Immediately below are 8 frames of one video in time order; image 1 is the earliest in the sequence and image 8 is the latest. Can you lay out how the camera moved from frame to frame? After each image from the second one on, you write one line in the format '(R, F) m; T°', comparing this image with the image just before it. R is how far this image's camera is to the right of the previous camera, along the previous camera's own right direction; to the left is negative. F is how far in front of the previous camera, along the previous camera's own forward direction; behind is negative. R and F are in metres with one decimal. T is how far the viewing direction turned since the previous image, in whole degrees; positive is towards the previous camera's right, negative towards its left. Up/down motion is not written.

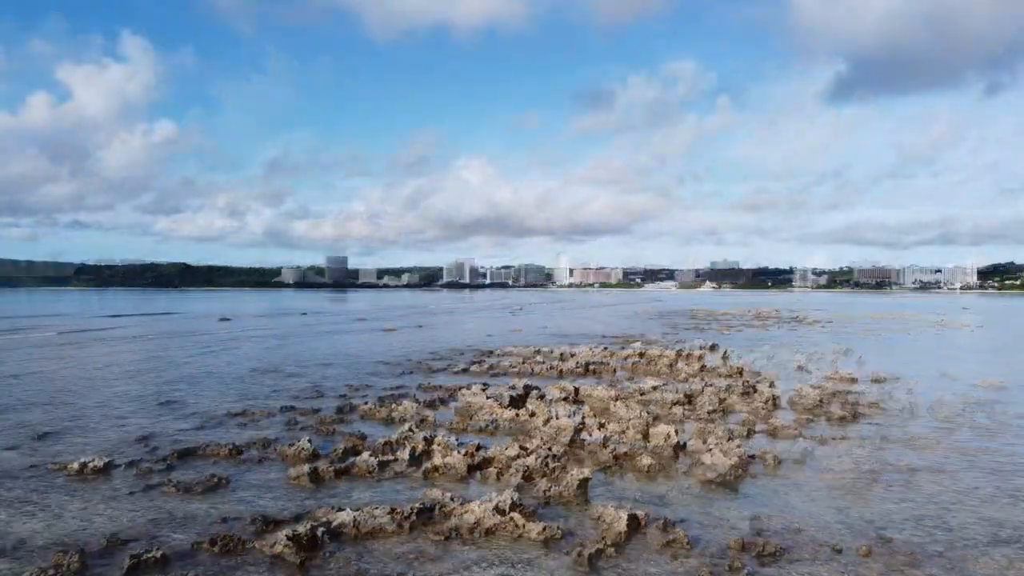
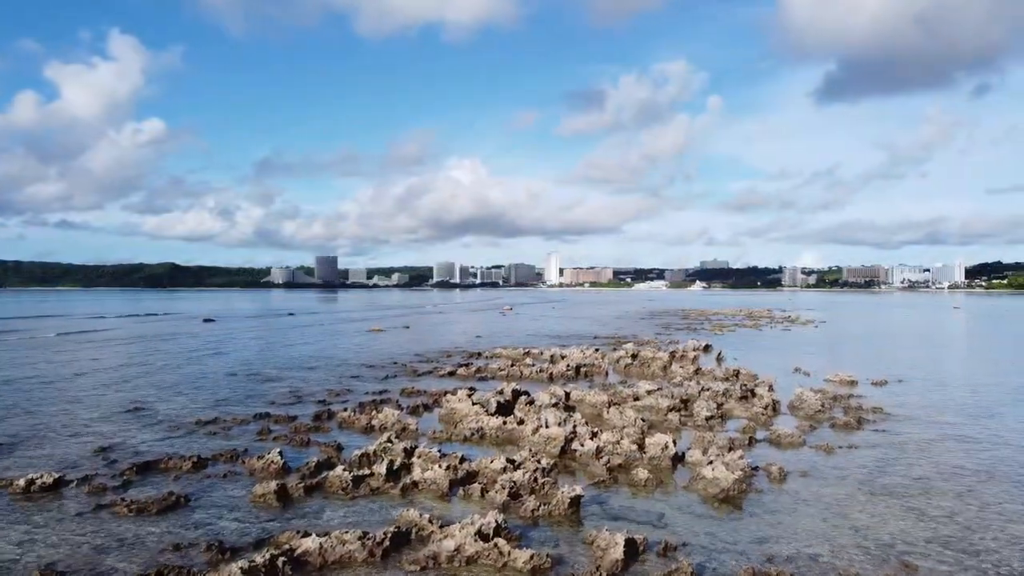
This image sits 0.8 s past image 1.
(+0.1, +1.3) m; +1°
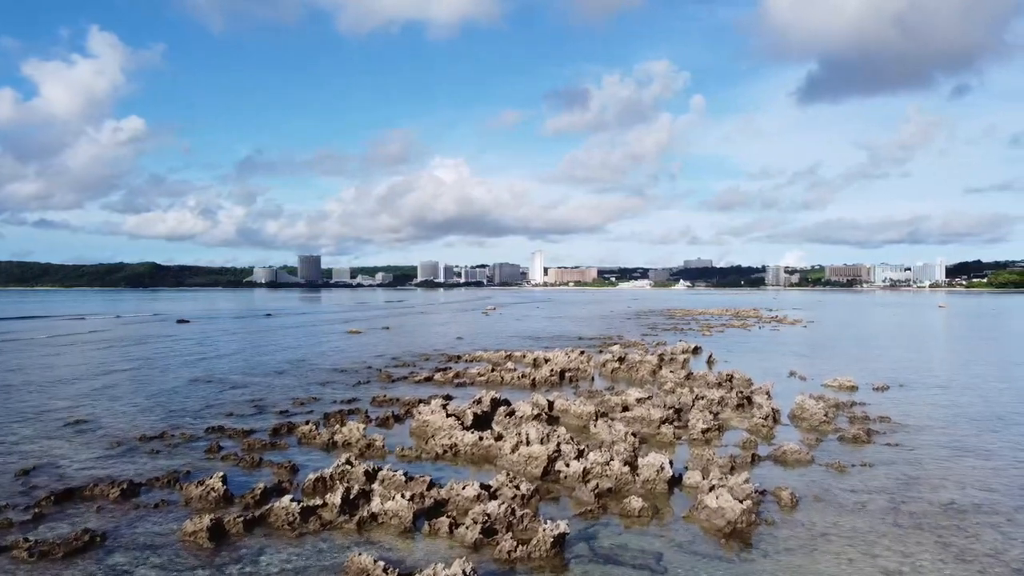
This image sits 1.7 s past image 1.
(+0.2, +2.1) m; +1°
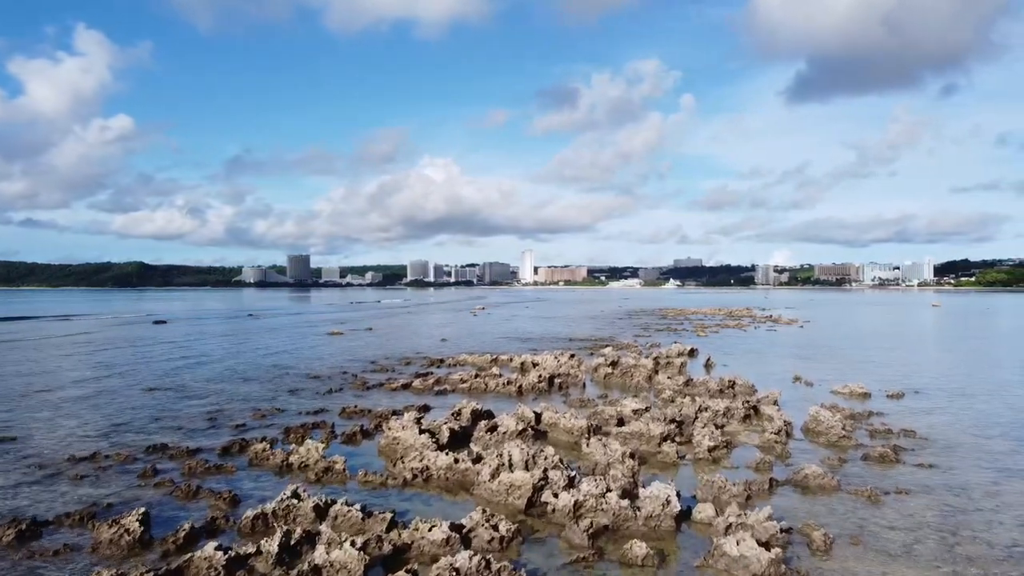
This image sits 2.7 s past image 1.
(+0.2, +2.5) m; +1°
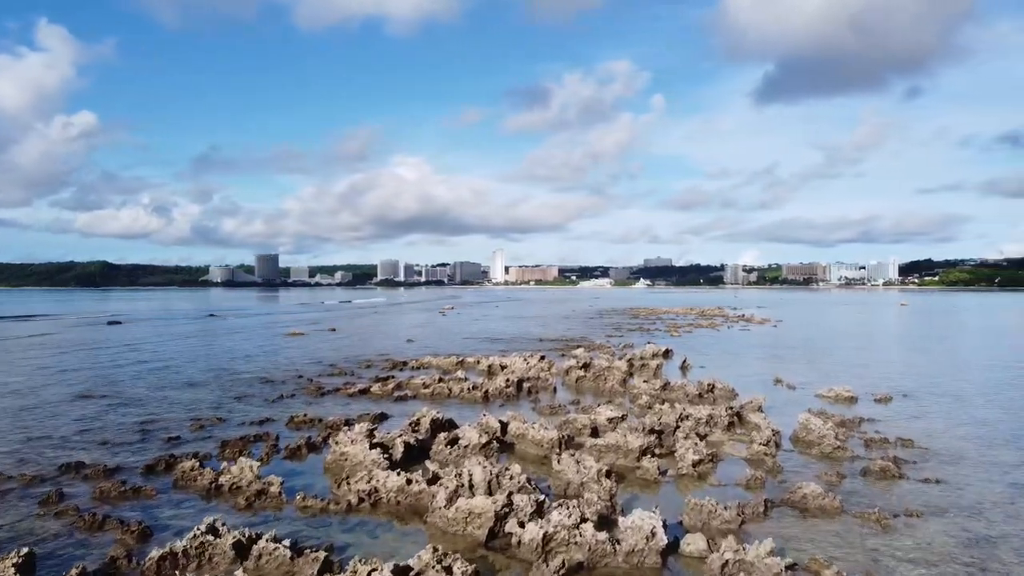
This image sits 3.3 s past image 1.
(+0.2, +2.0) m; +2°
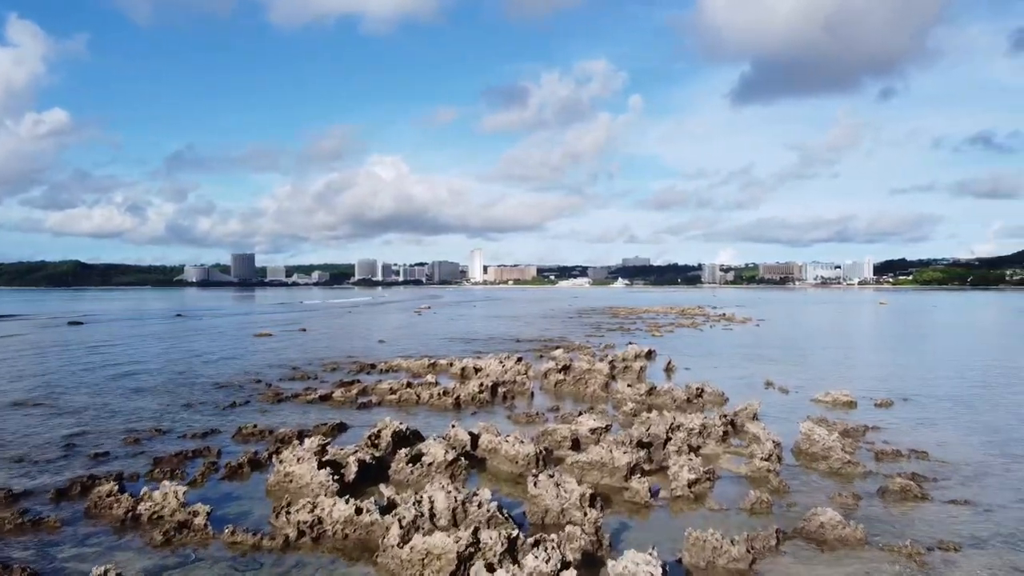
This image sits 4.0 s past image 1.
(+0.2, +2.1) m; +2°
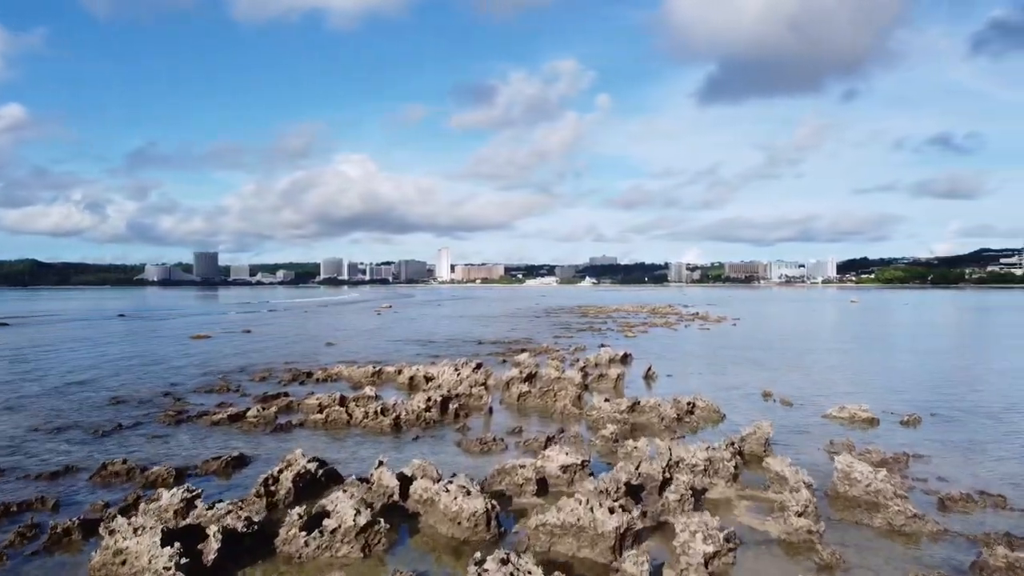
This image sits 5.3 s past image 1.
(+0.4, +4.6) m; +2°
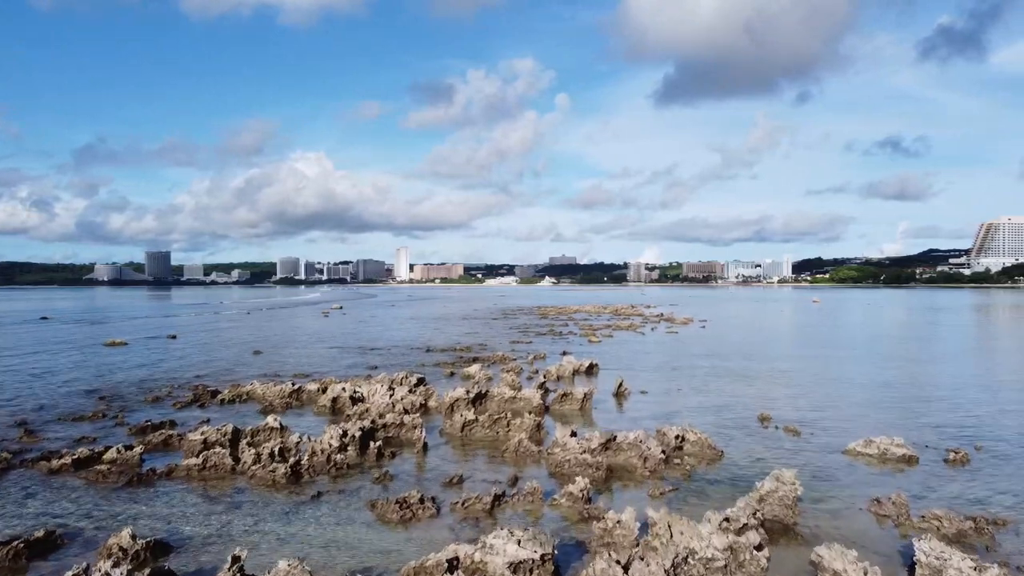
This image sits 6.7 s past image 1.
(+0.4, +4.9) m; +3°
